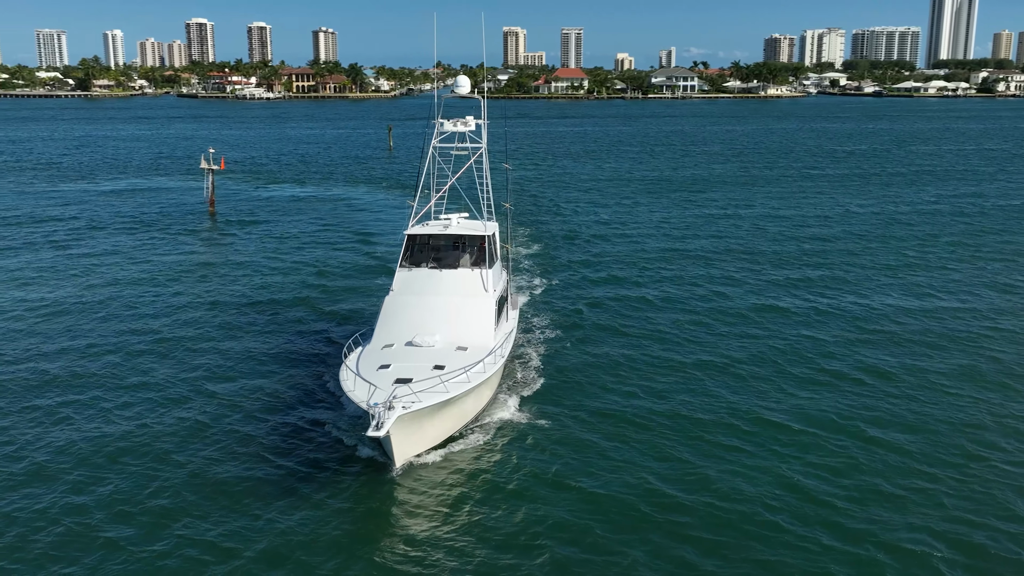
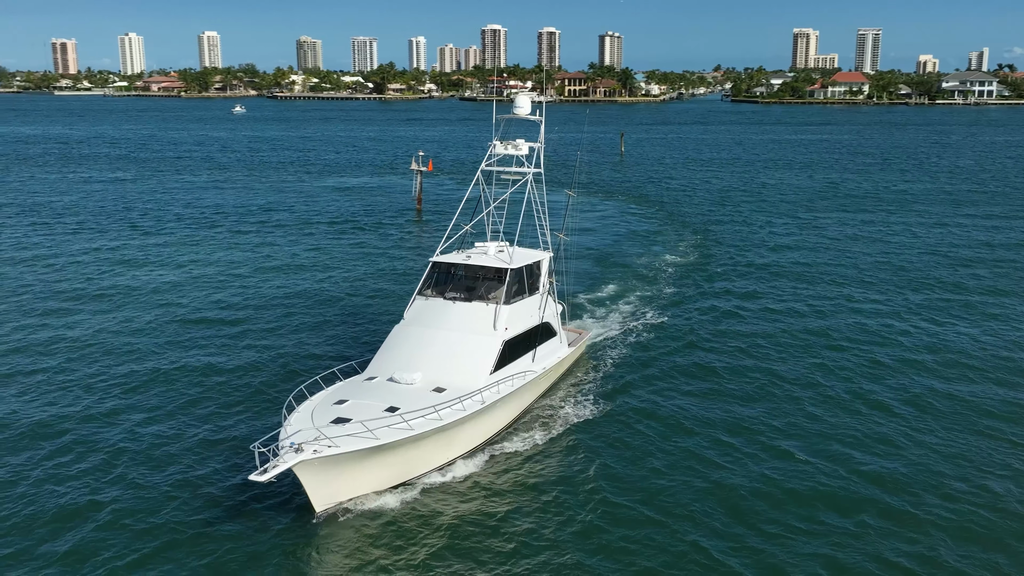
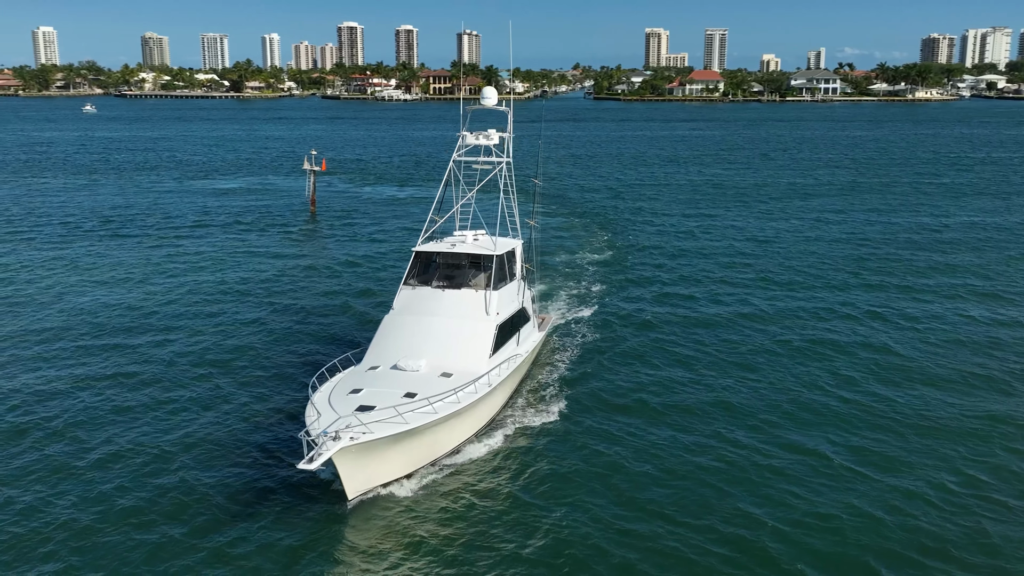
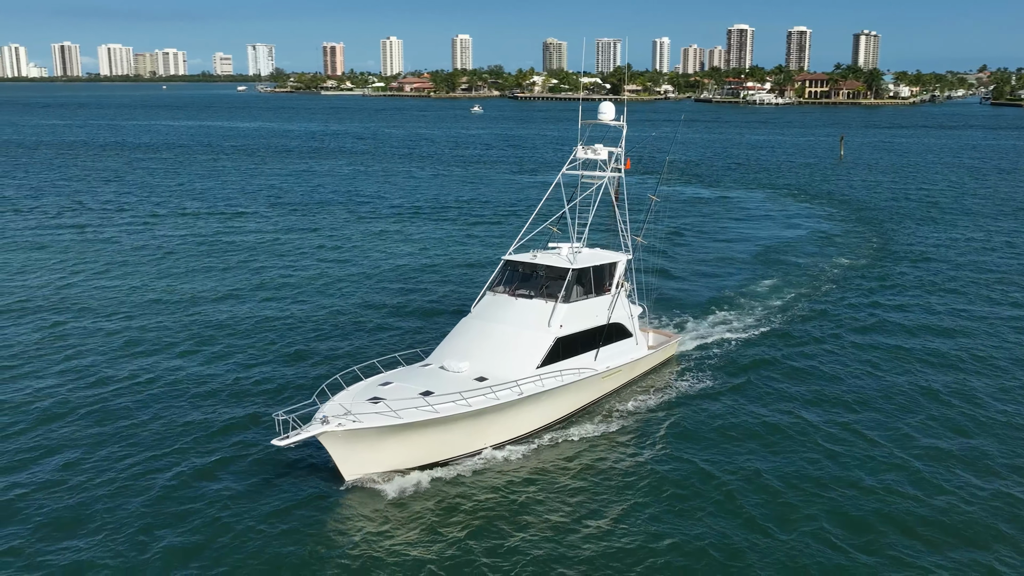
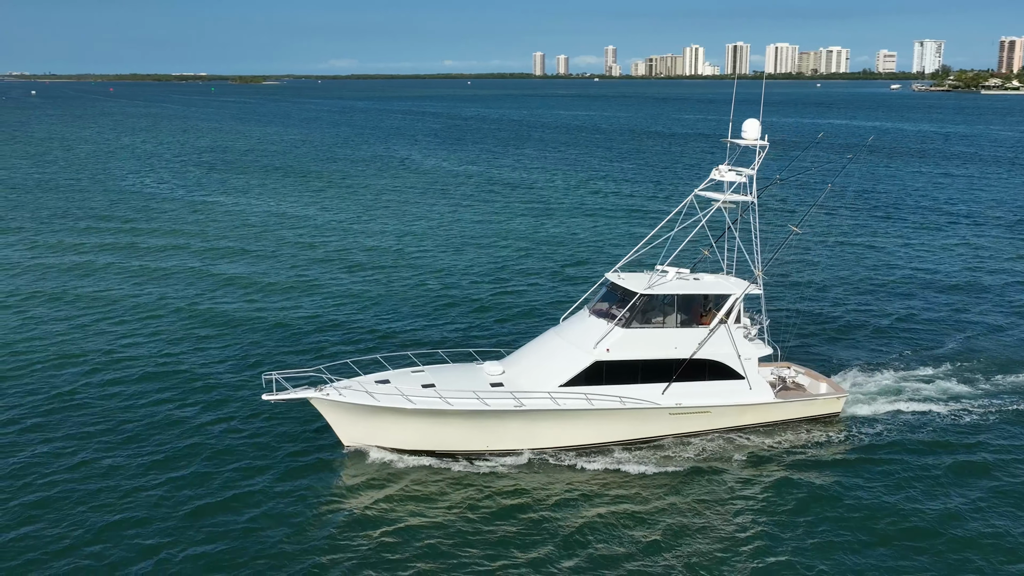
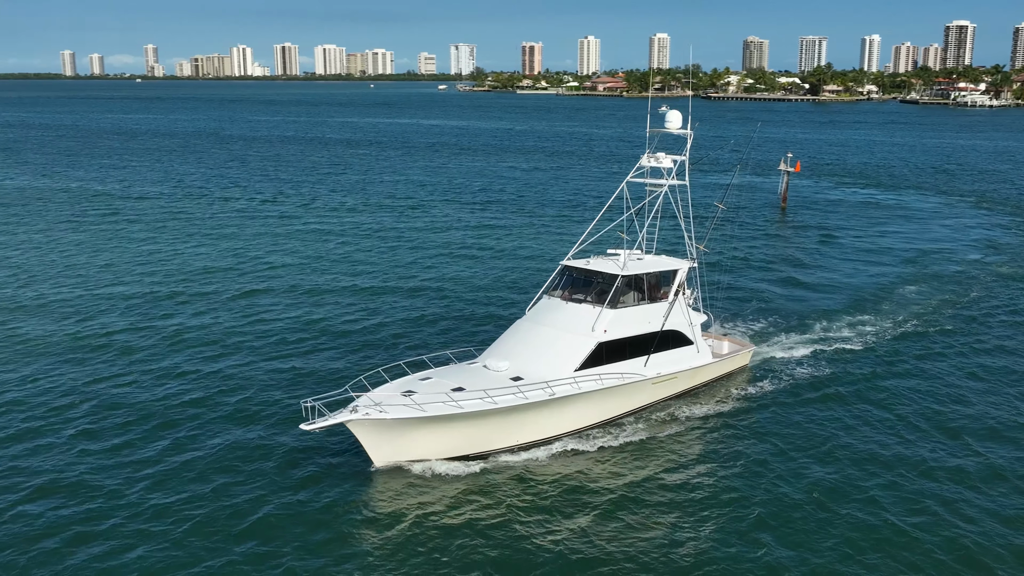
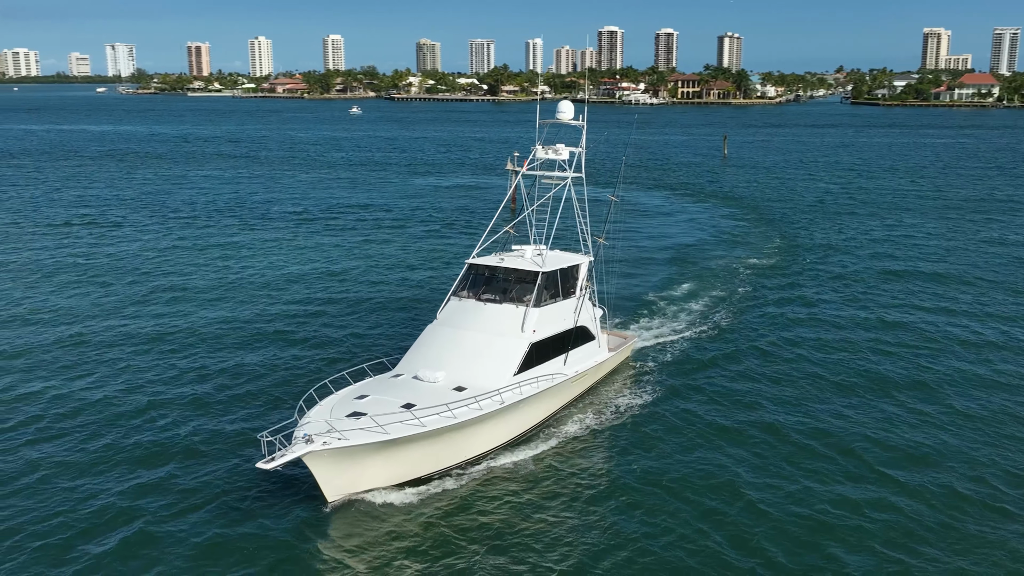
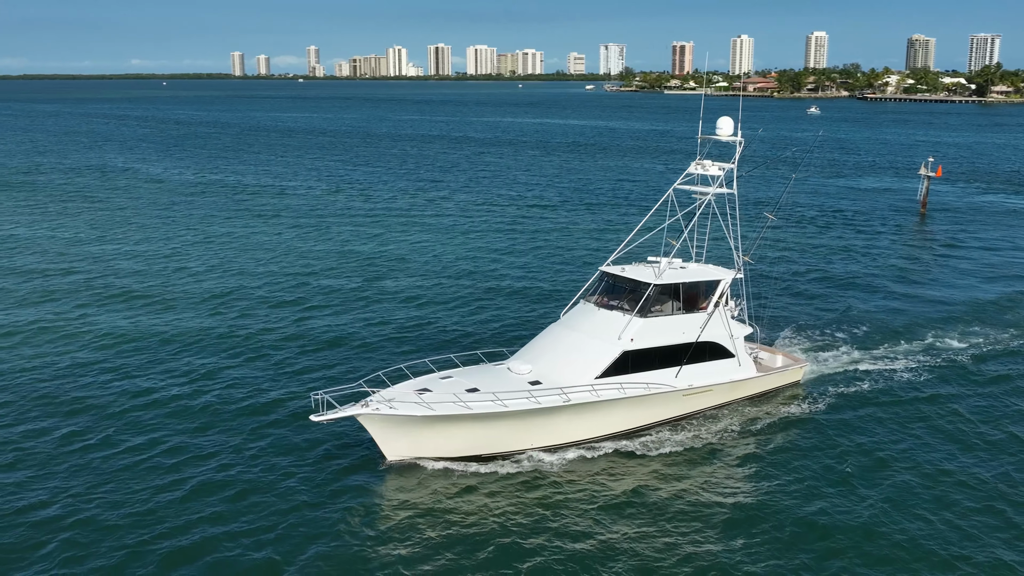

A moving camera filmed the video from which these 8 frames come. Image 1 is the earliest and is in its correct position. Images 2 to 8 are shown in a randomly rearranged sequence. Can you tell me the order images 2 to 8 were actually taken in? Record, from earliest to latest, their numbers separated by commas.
3, 2, 7, 4, 6, 8, 5
